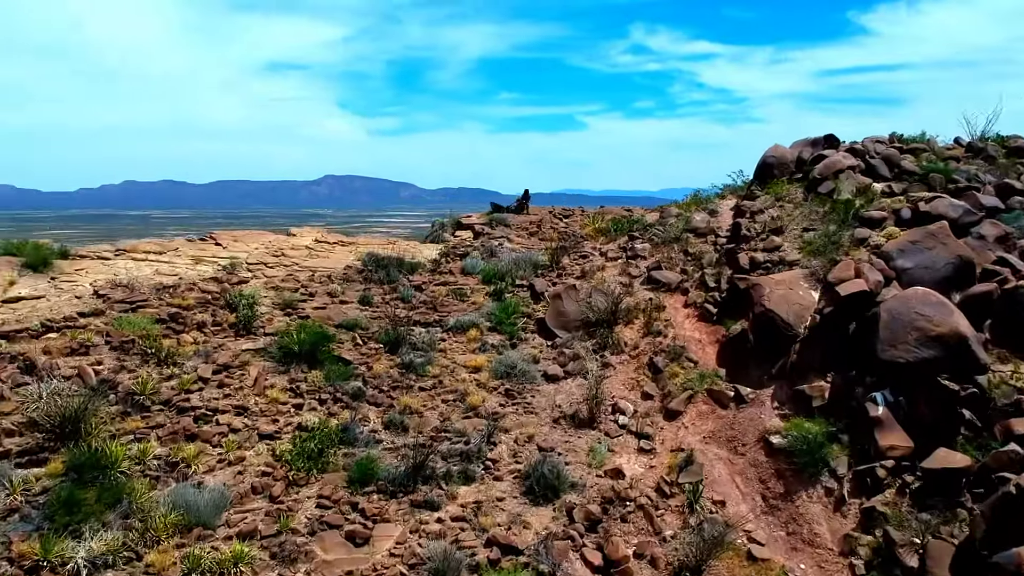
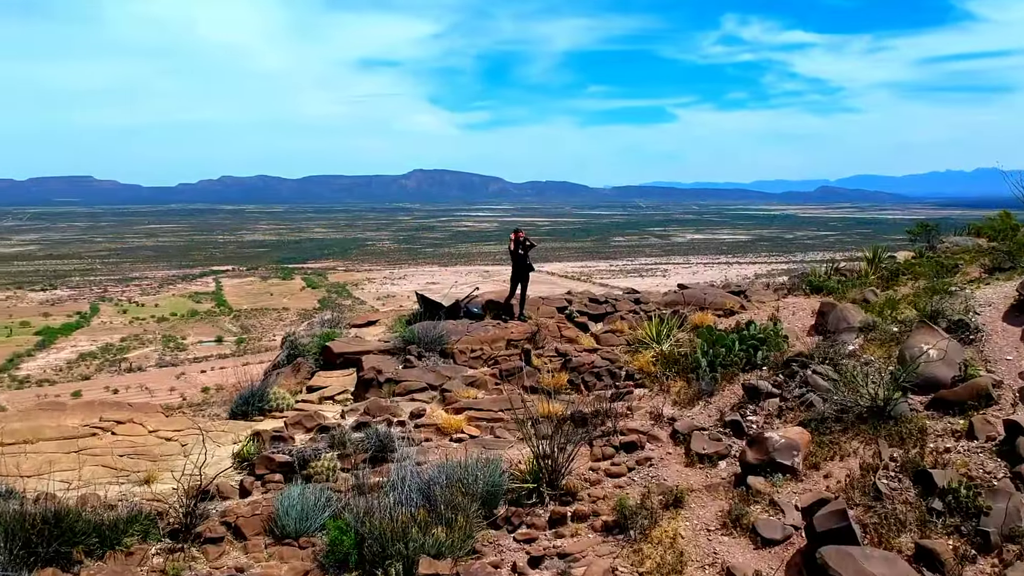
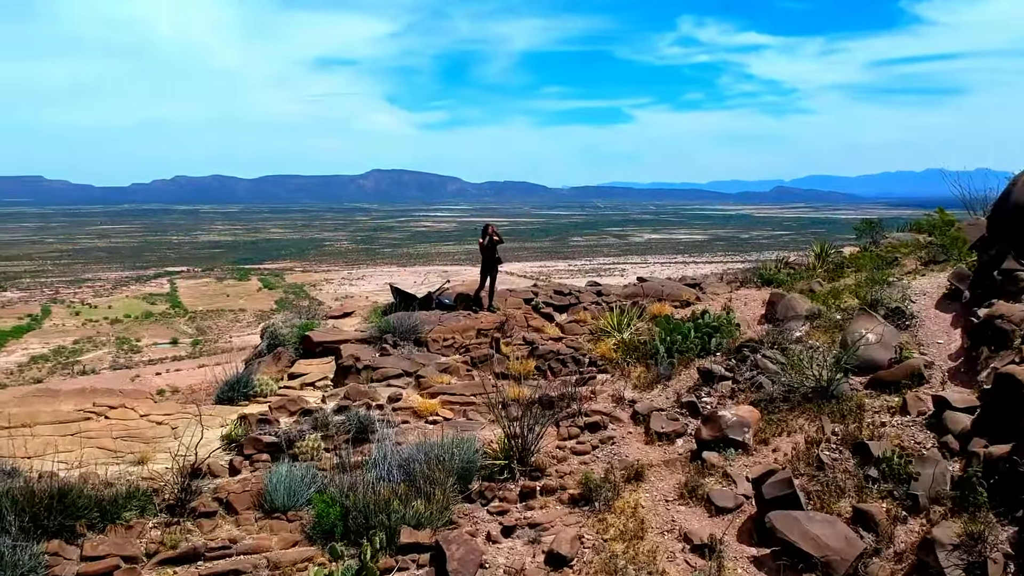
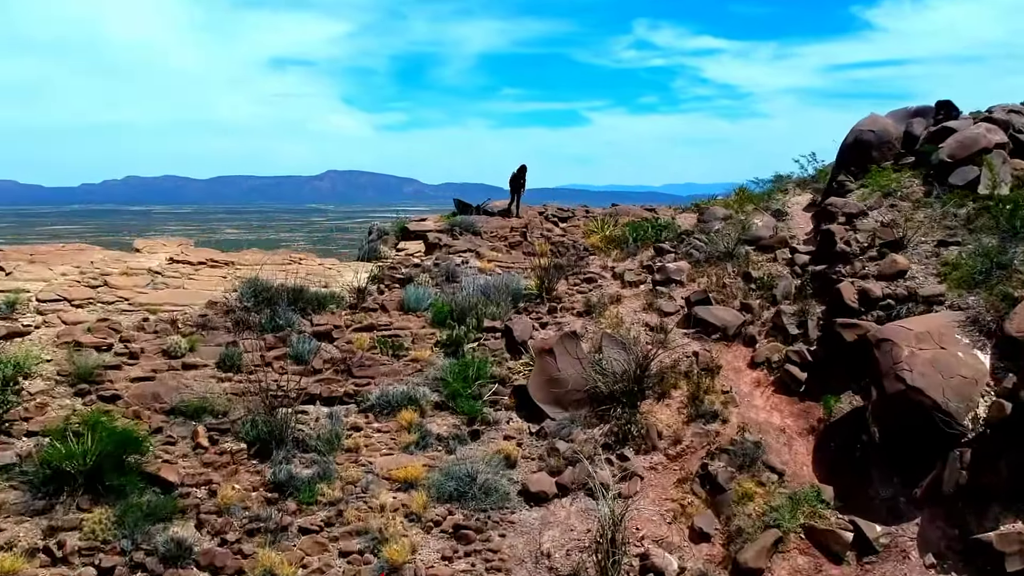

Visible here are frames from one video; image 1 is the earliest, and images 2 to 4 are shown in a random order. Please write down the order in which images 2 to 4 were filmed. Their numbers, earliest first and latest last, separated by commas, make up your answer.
4, 3, 2
